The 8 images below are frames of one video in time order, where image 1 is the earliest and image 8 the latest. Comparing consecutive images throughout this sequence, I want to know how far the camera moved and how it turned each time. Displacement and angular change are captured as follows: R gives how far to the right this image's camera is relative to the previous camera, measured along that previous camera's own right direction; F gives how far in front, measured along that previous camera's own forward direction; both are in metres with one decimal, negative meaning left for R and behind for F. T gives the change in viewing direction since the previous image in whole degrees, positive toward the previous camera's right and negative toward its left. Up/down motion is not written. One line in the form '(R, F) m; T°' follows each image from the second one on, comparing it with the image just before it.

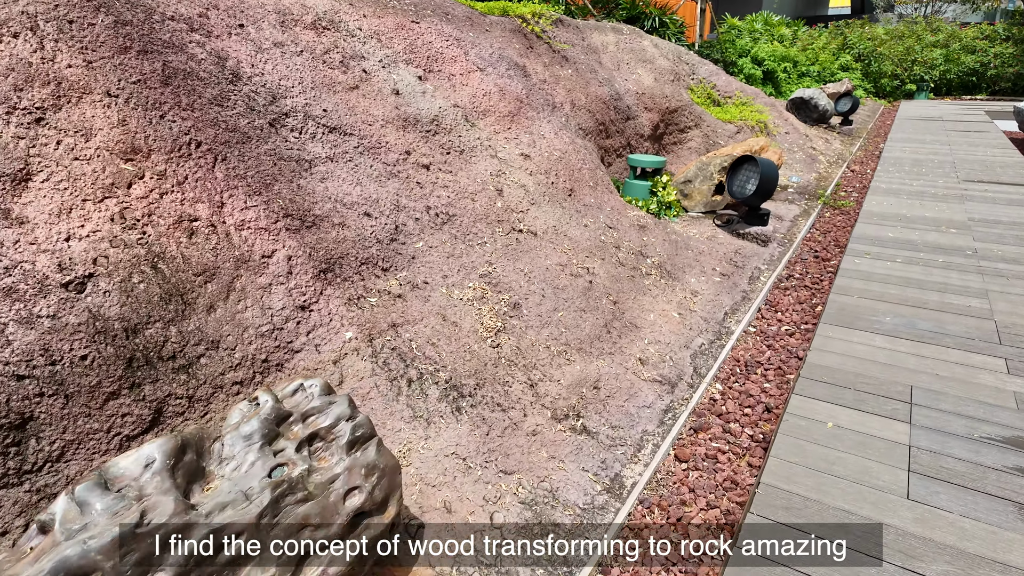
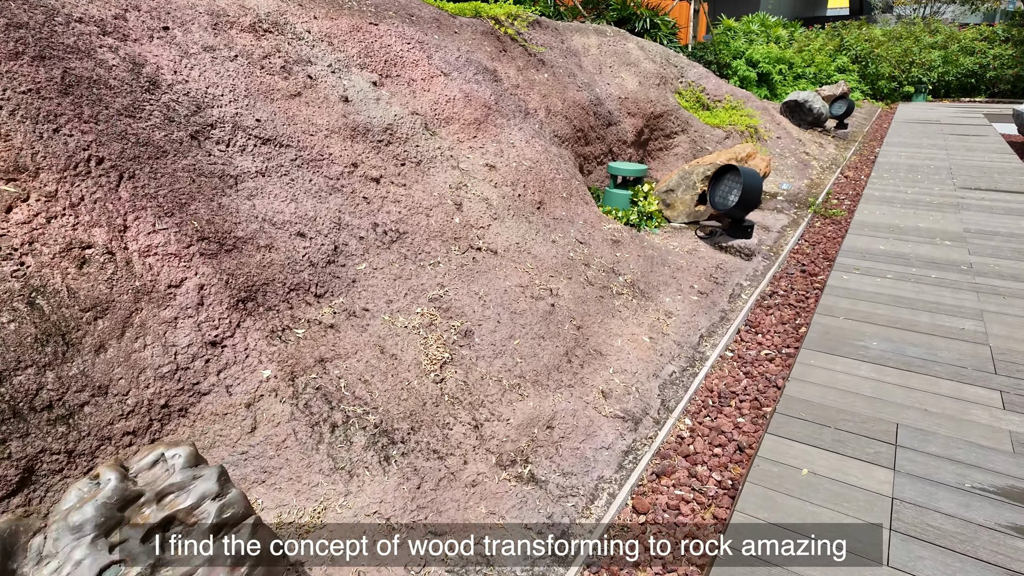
(+0.3, +0.3) m; 0°
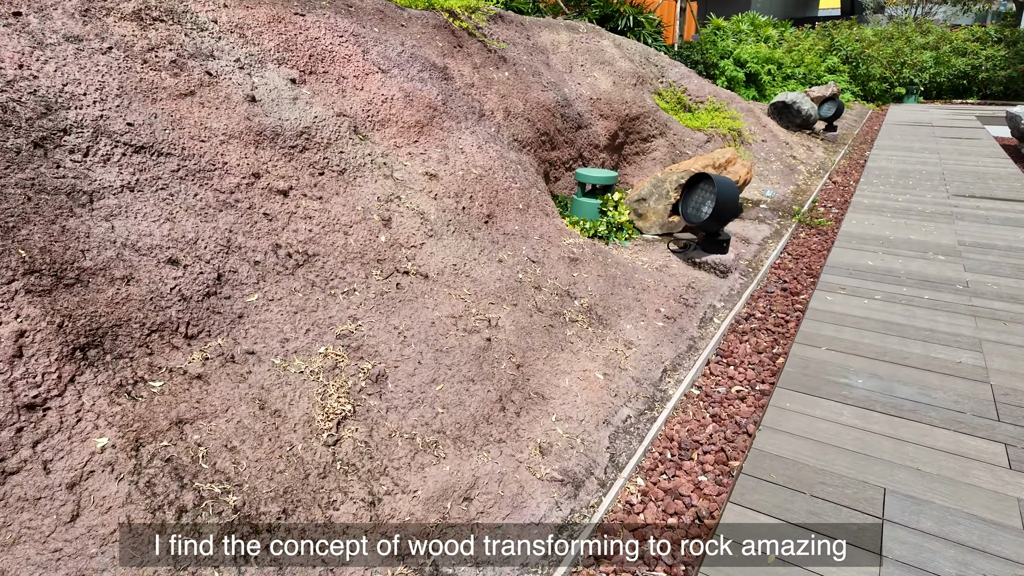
(+0.3, +0.5) m; +1°
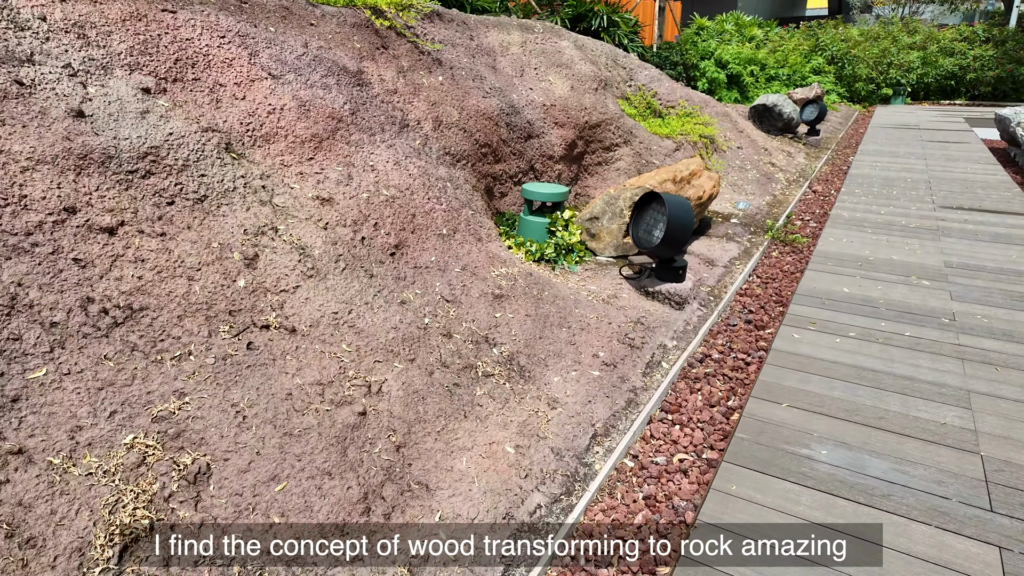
(+0.5, +0.6) m; +1°
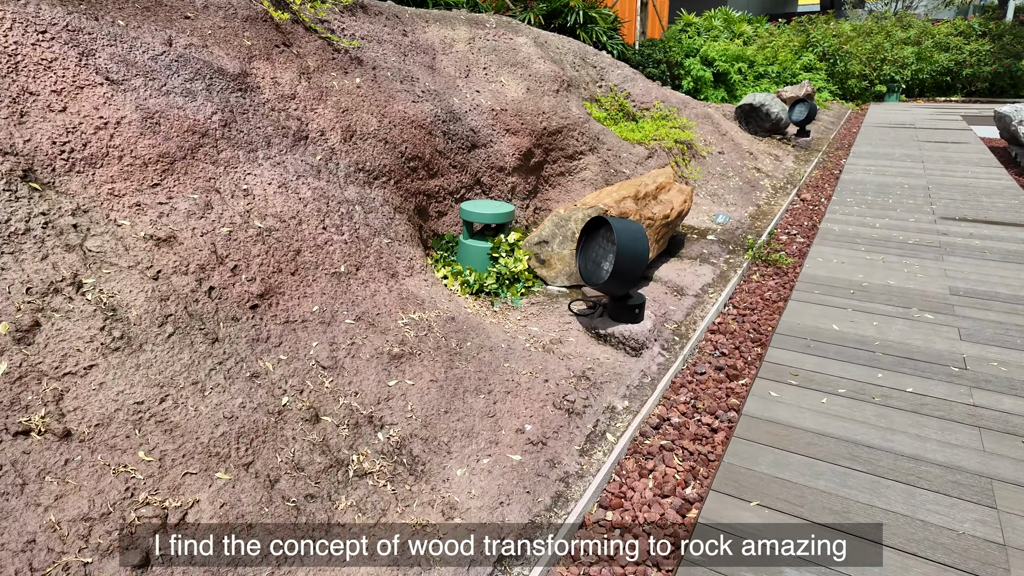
(+0.5, +0.8) m; 0°
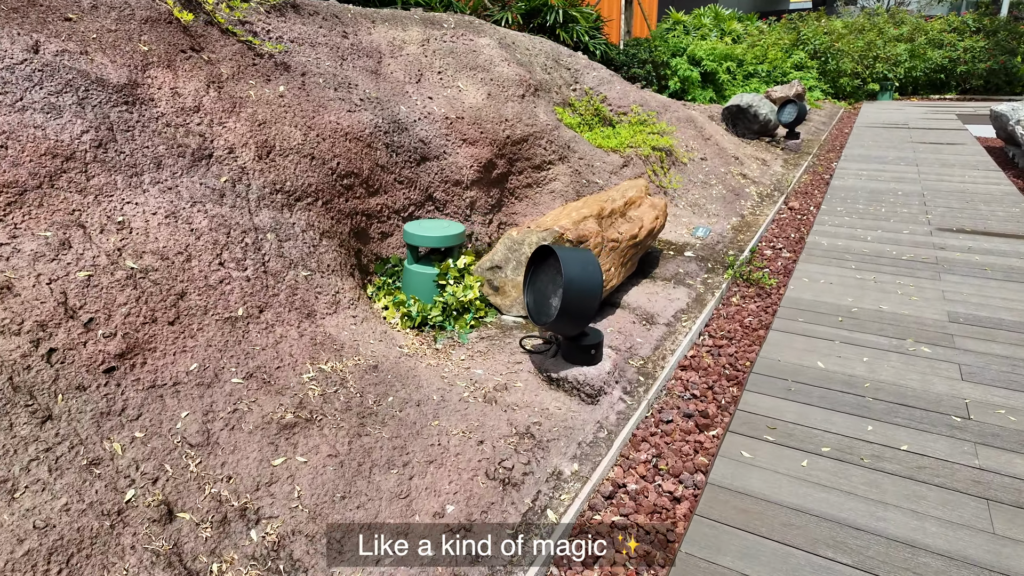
(+0.3, +0.5) m; 0°
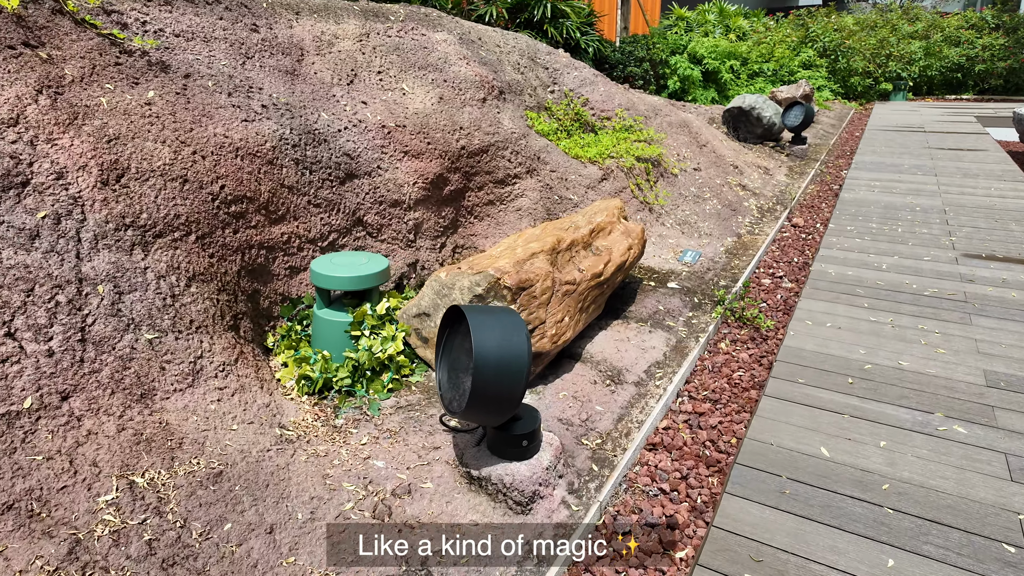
(+0.4, +0.8) m; -1°
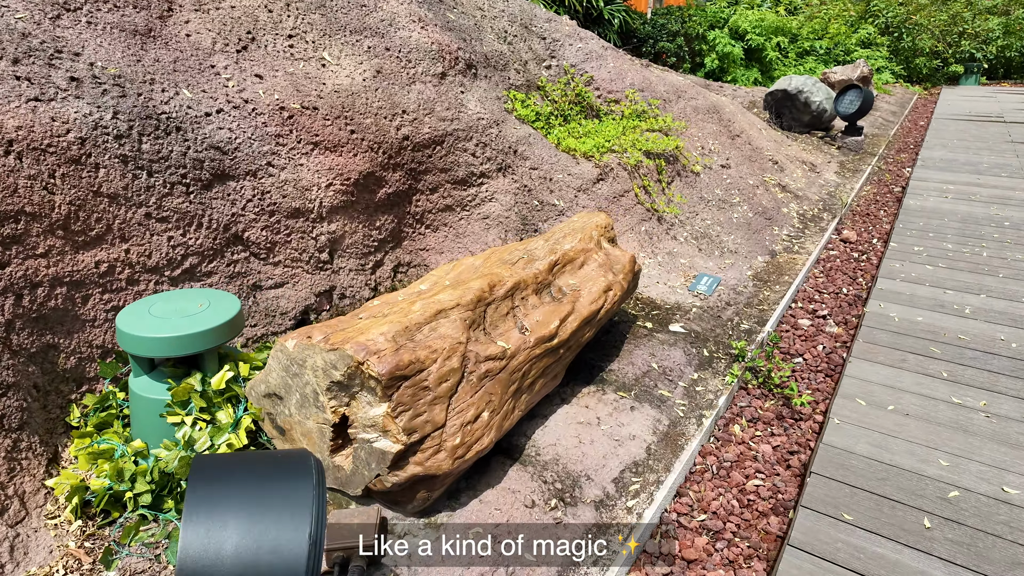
(+0.5, +1.1) m; -3°
